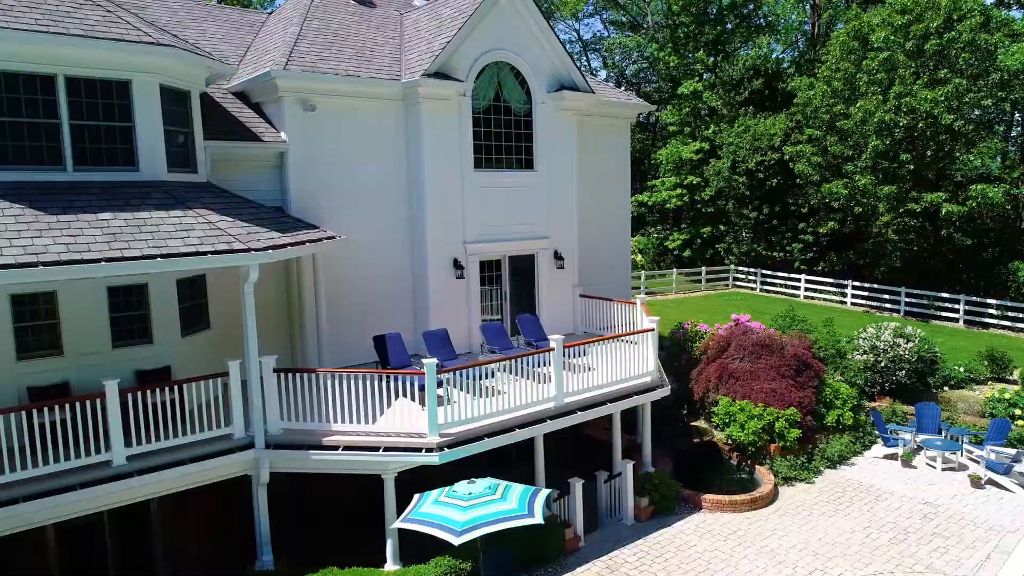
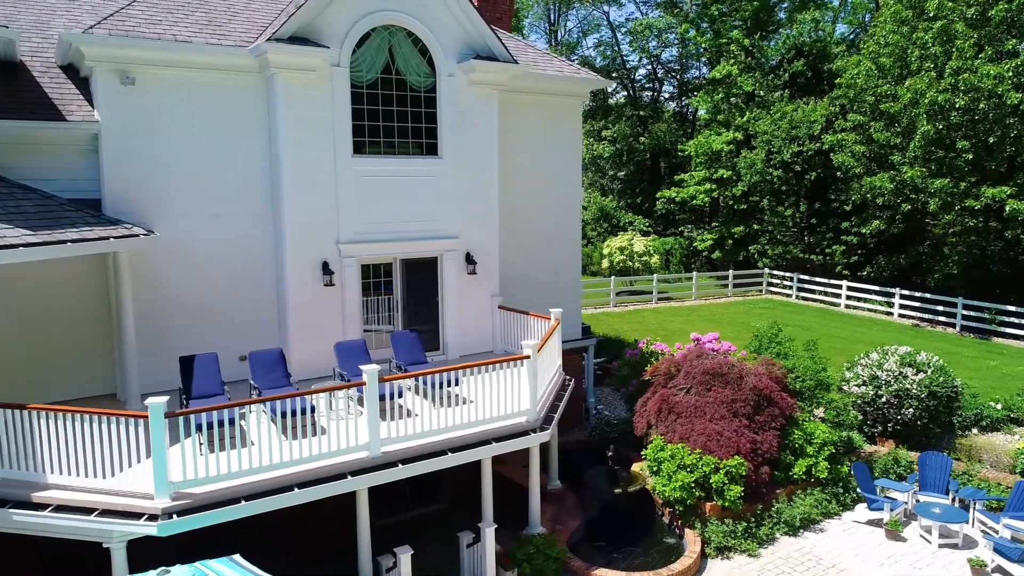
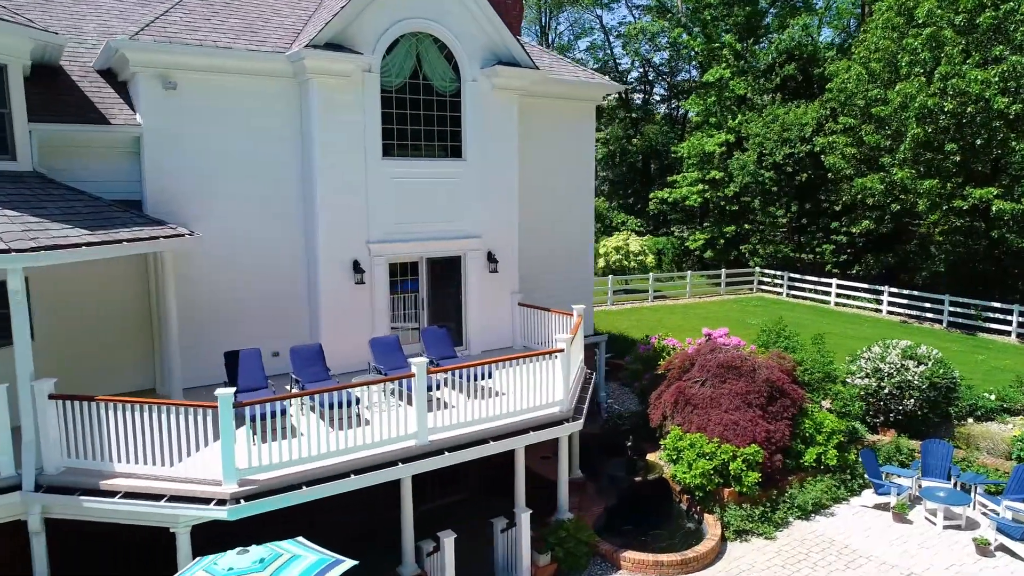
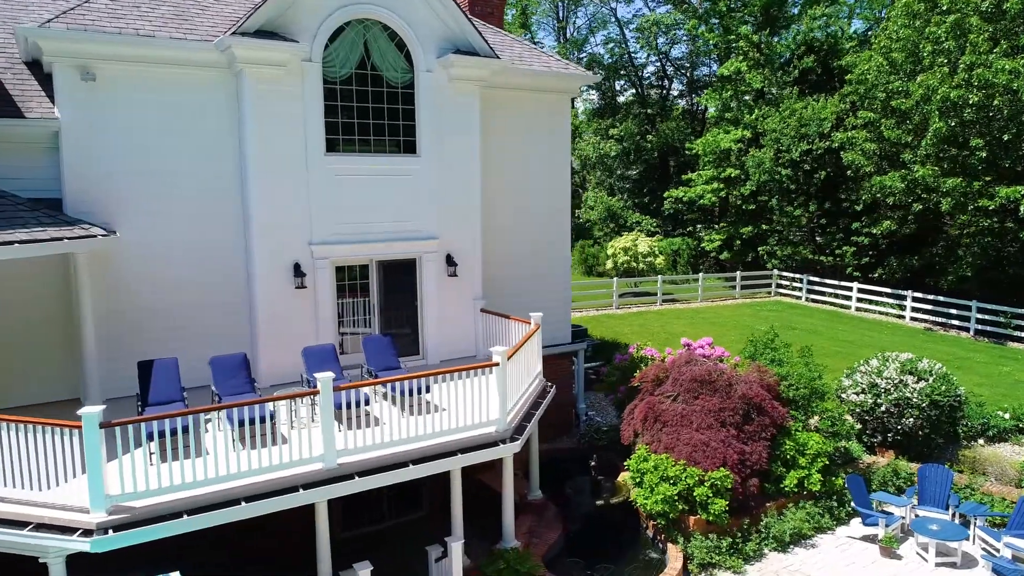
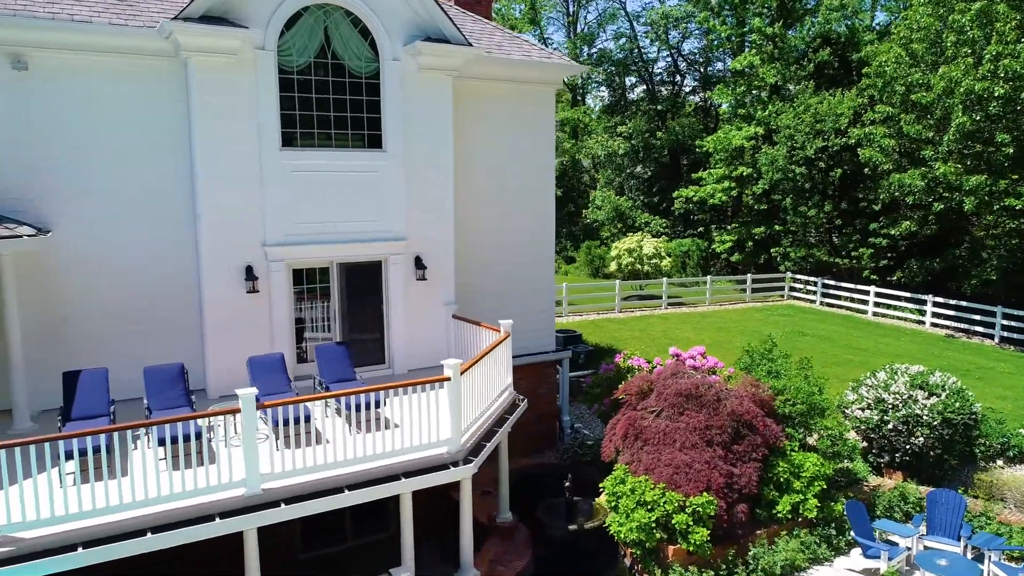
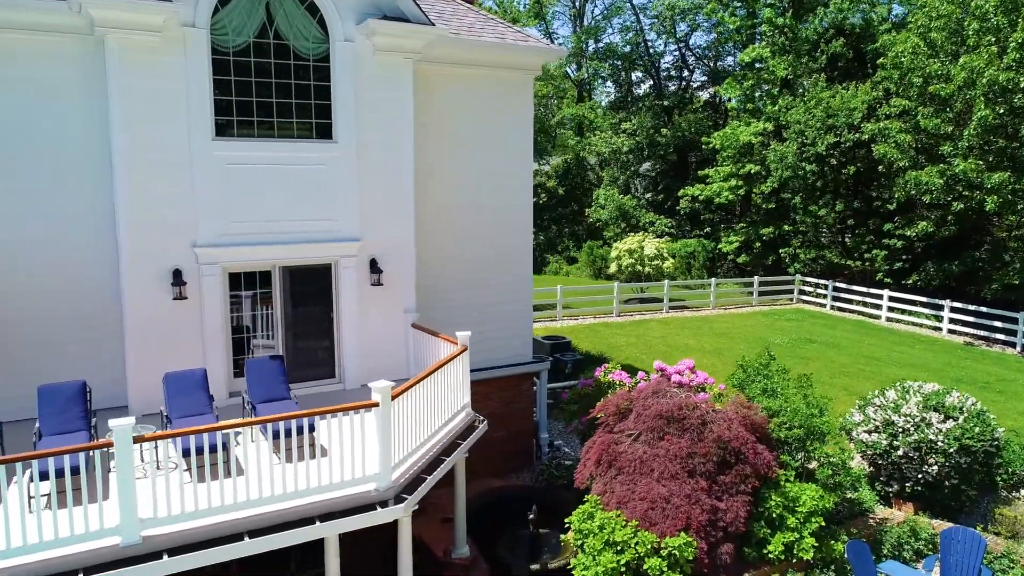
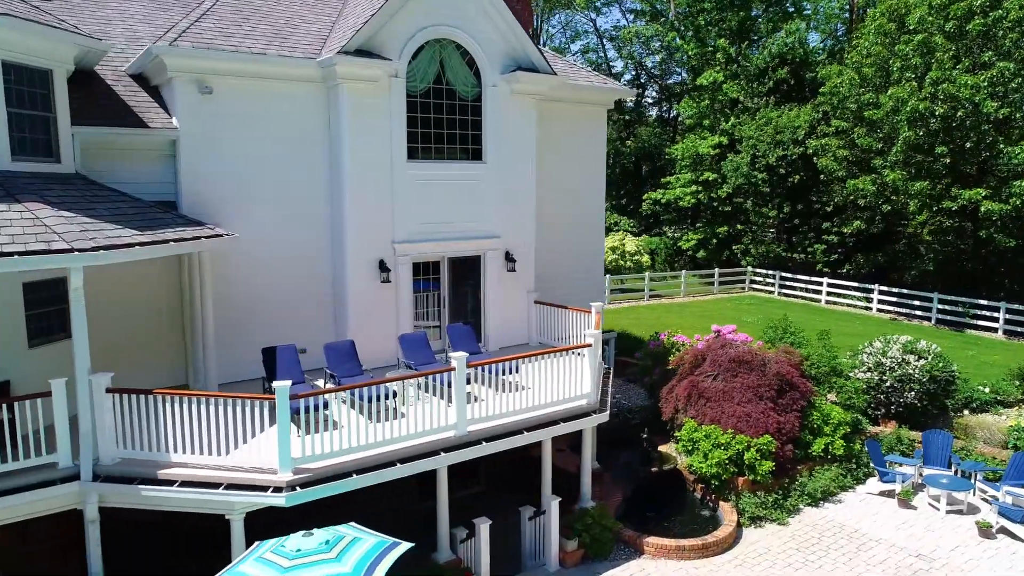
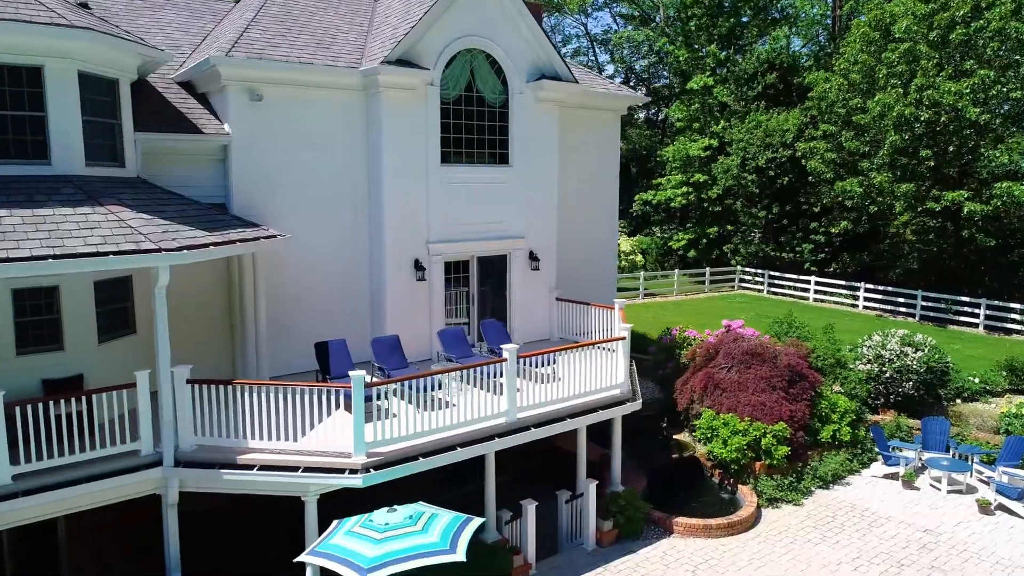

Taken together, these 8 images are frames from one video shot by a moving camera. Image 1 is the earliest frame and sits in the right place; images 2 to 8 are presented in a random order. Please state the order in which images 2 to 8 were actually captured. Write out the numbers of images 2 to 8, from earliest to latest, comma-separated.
8, 7, 3, 2, 4, 5, 6
